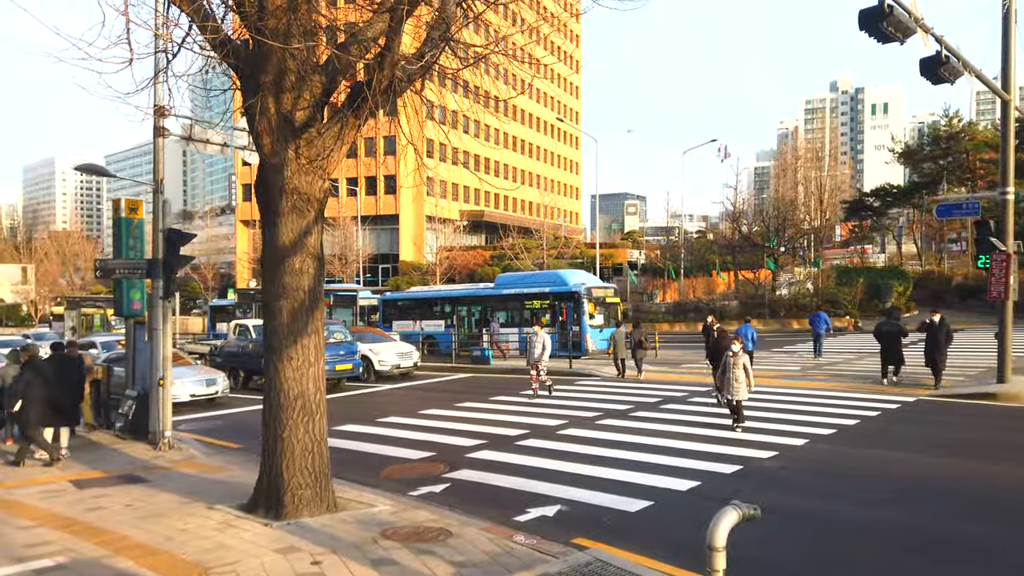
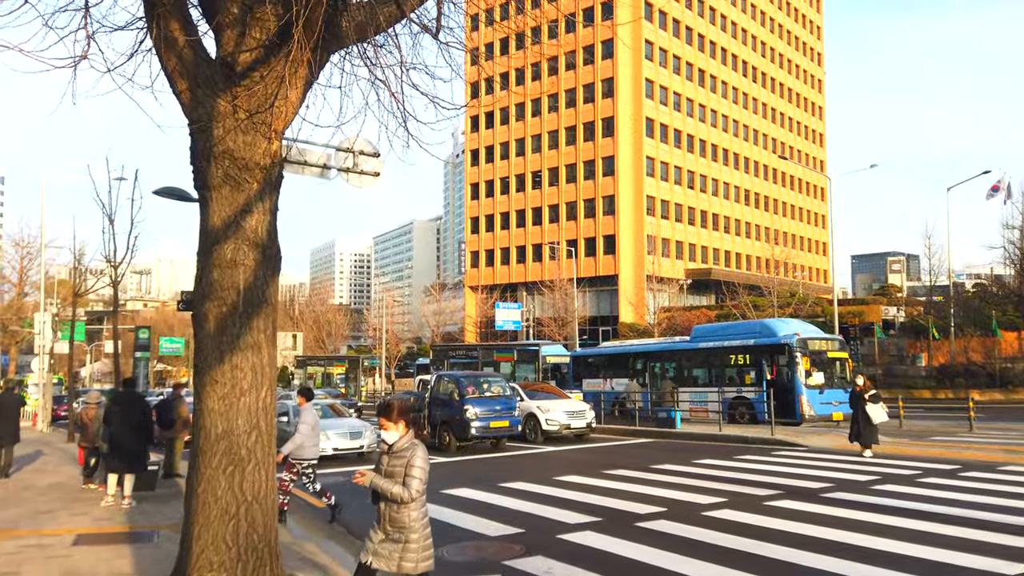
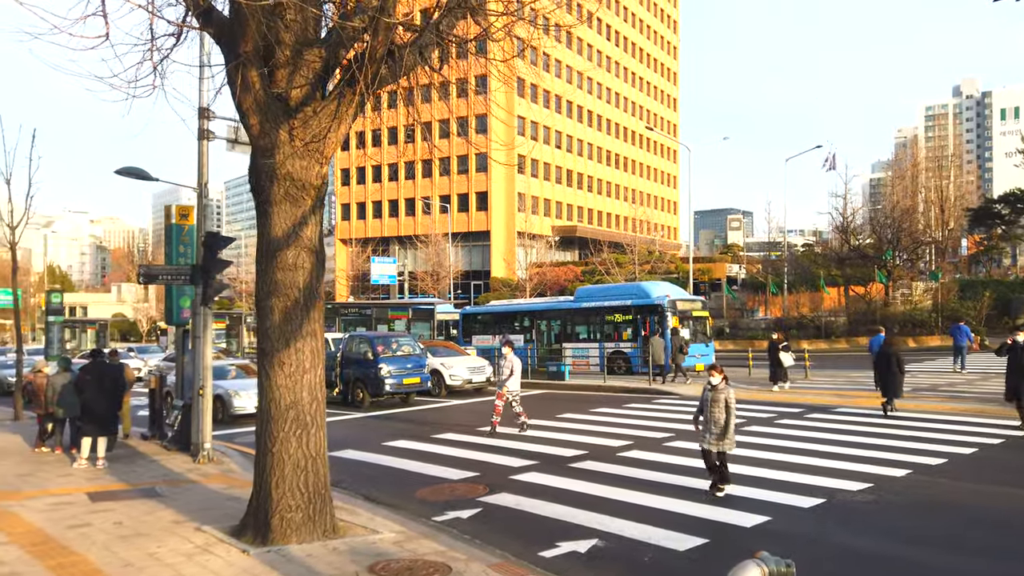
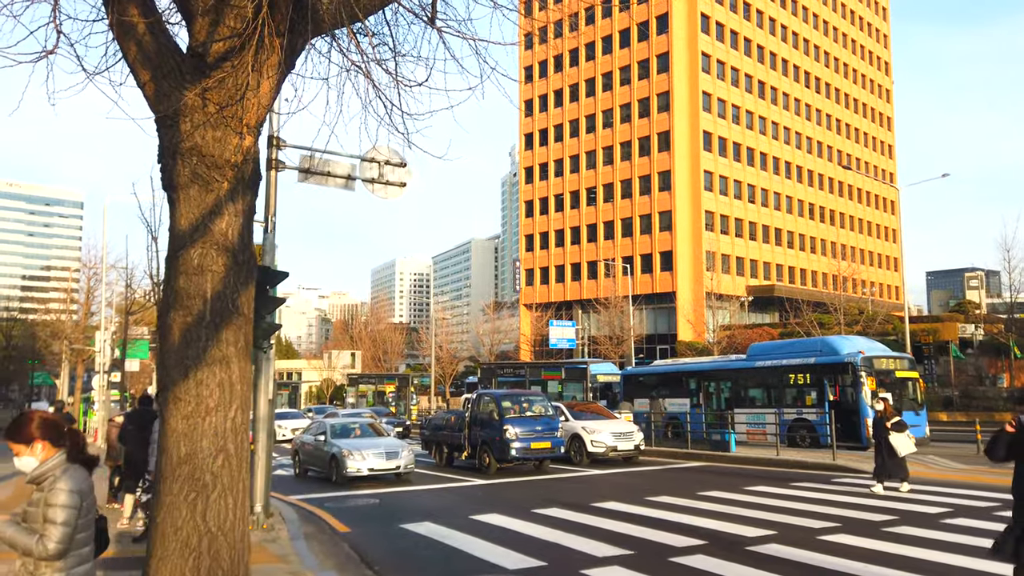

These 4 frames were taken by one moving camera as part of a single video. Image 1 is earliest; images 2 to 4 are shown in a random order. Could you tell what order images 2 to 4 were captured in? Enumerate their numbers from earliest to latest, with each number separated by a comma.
3, 2, 4
